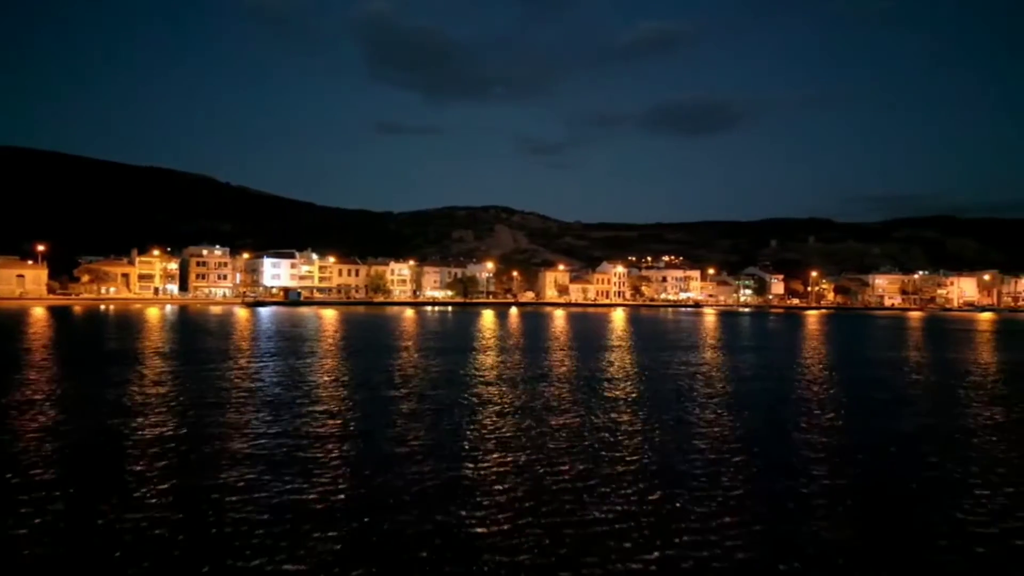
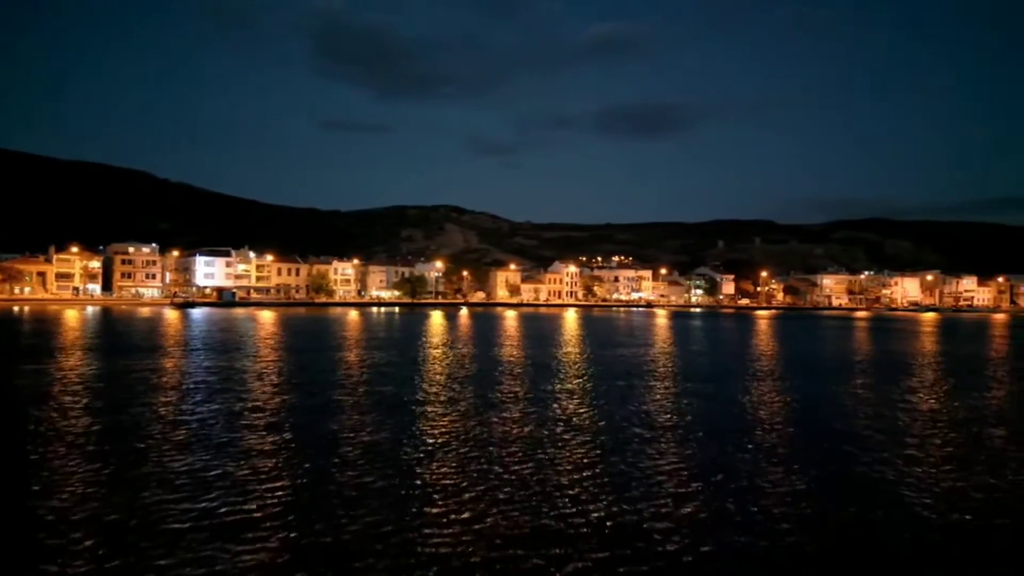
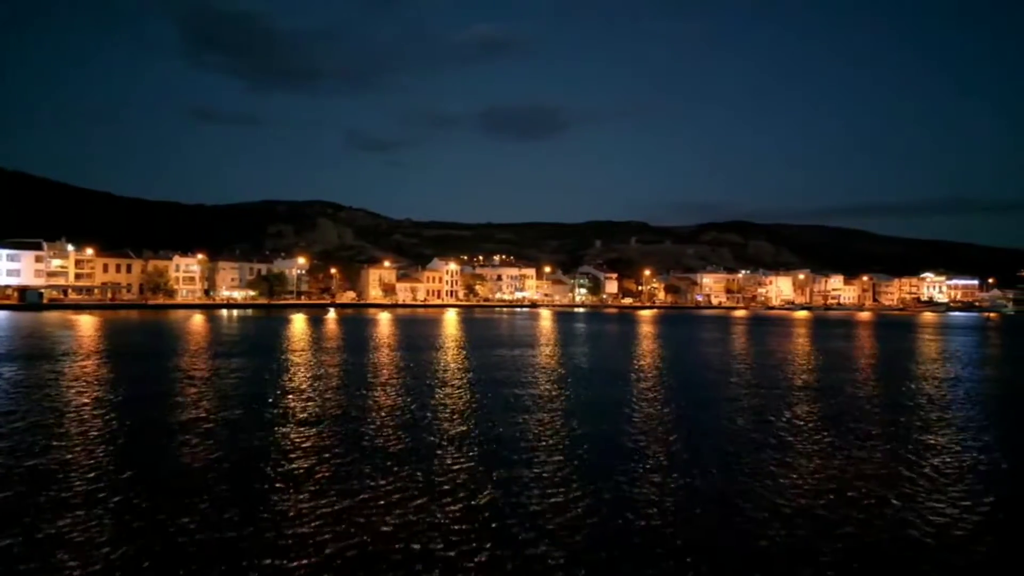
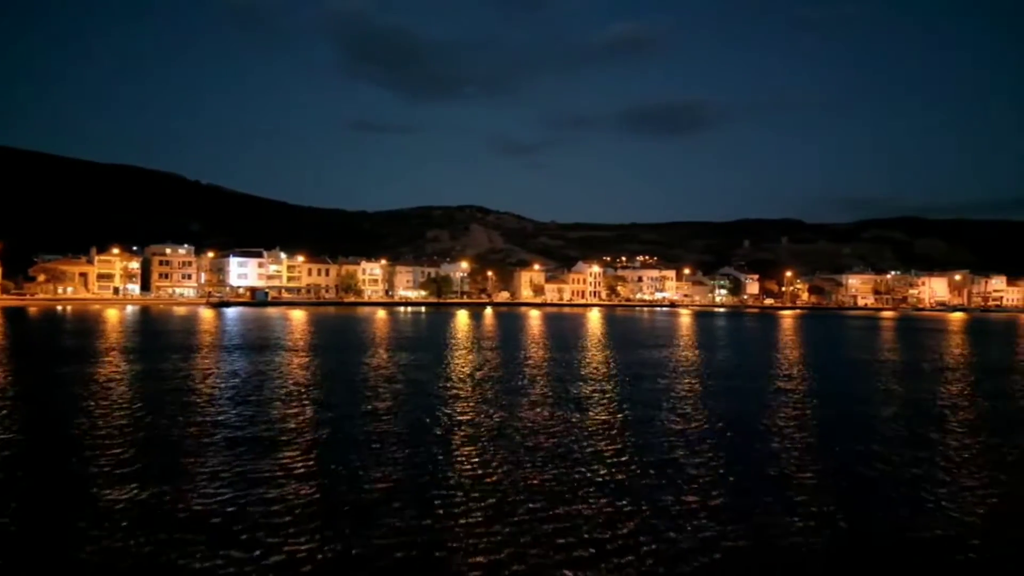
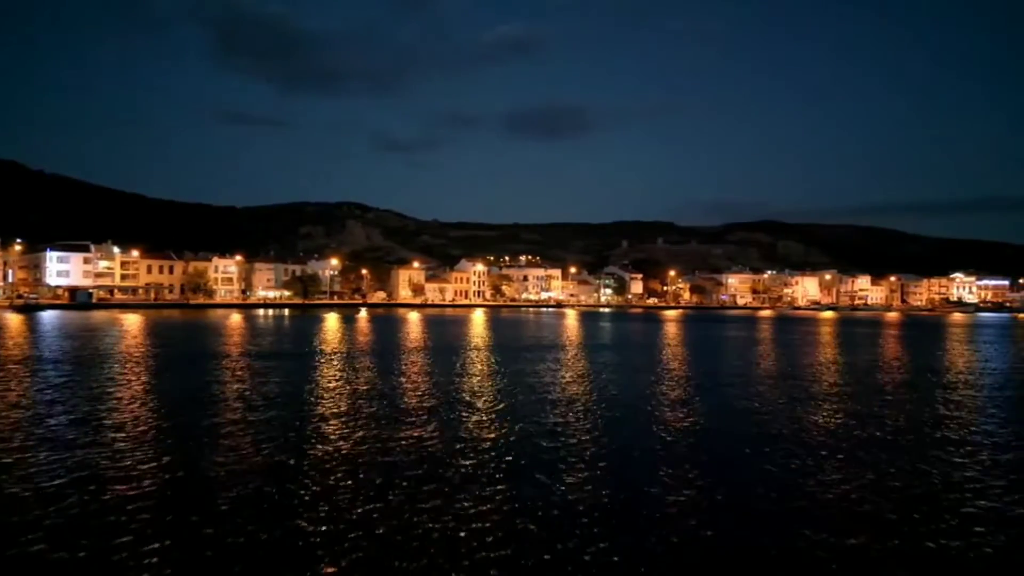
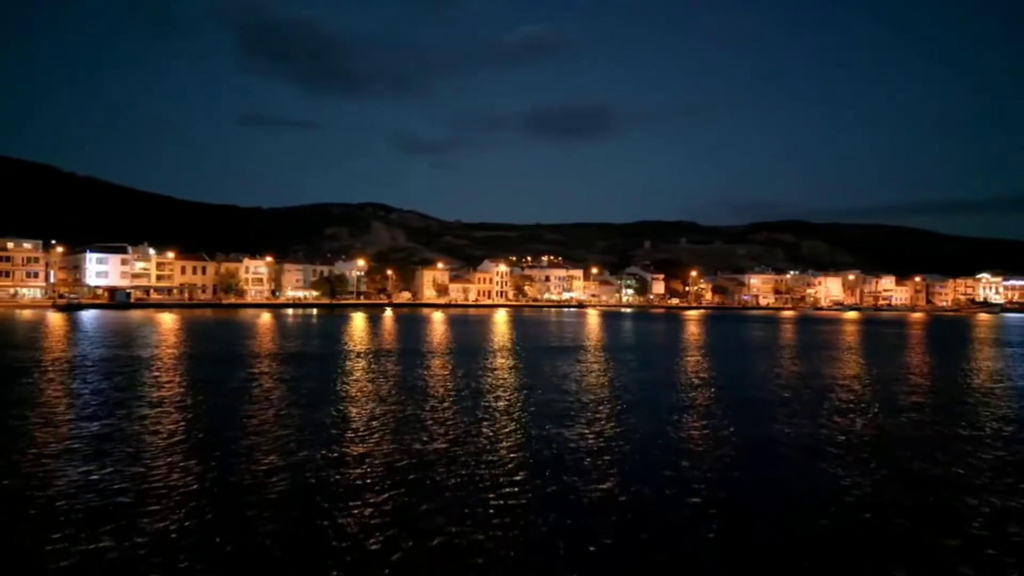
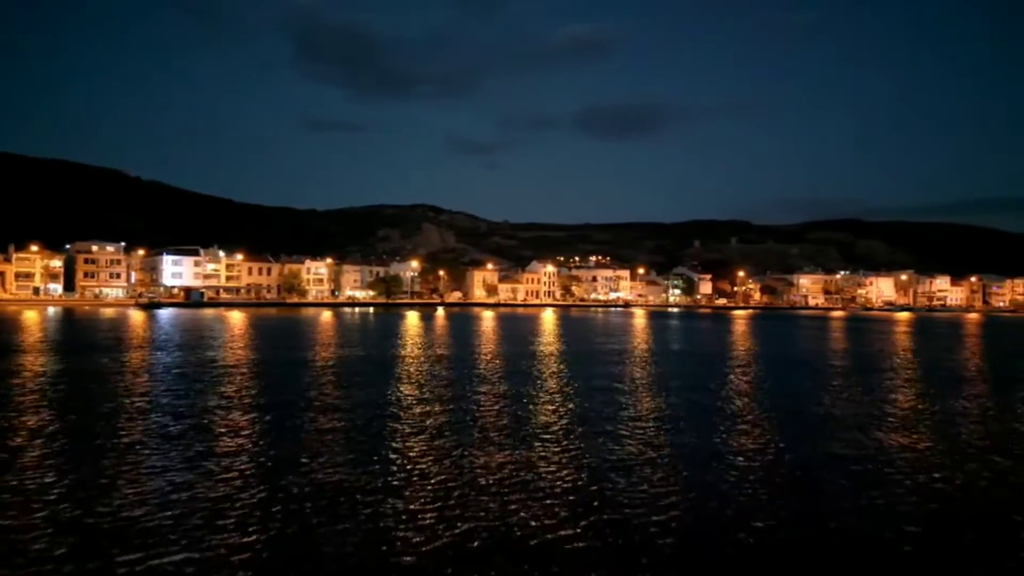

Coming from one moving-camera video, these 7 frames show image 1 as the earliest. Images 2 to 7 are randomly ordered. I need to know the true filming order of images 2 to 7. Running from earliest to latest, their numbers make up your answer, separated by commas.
4, 2, 7, 6, 5, 3
